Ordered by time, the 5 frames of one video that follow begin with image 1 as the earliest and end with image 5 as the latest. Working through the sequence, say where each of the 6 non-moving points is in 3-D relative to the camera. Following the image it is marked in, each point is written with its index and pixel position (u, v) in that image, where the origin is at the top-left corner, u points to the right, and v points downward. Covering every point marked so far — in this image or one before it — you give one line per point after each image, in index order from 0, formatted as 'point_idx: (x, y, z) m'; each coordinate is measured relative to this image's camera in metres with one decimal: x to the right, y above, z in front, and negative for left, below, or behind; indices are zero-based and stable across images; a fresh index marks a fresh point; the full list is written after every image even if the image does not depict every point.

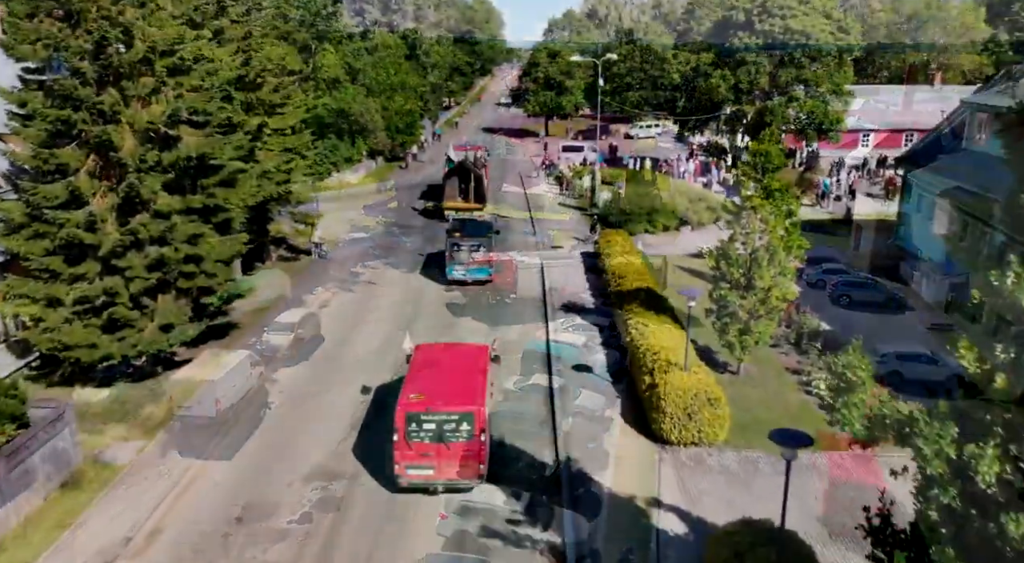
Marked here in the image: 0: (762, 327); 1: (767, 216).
0: (+6.5, -1.2, +18.9) m
1: (+6.4, +1.7, +18.2) m
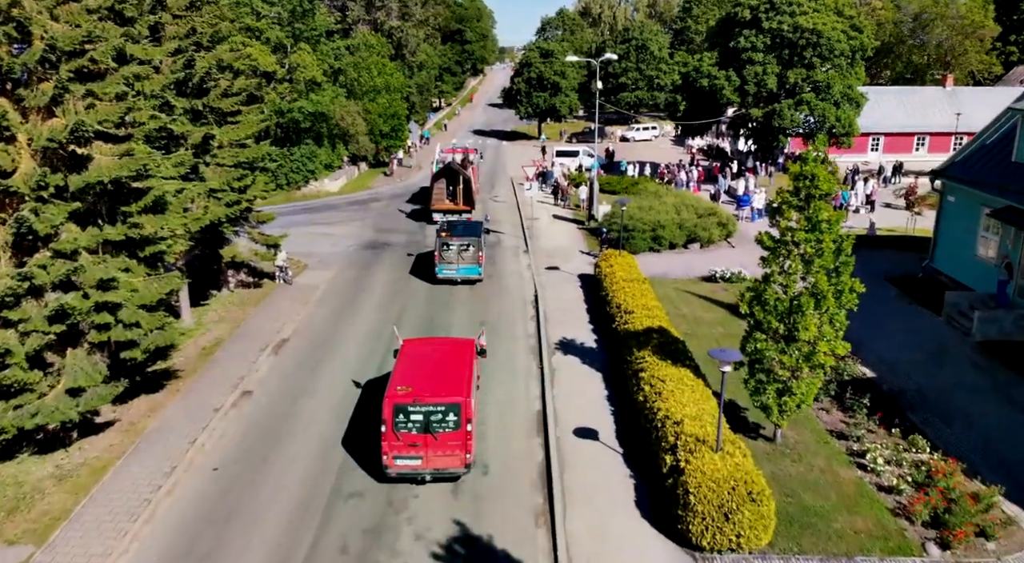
0: (+6.3, -2.3, +15.5) m
1: (+6.1, +0.6, +14.8) m
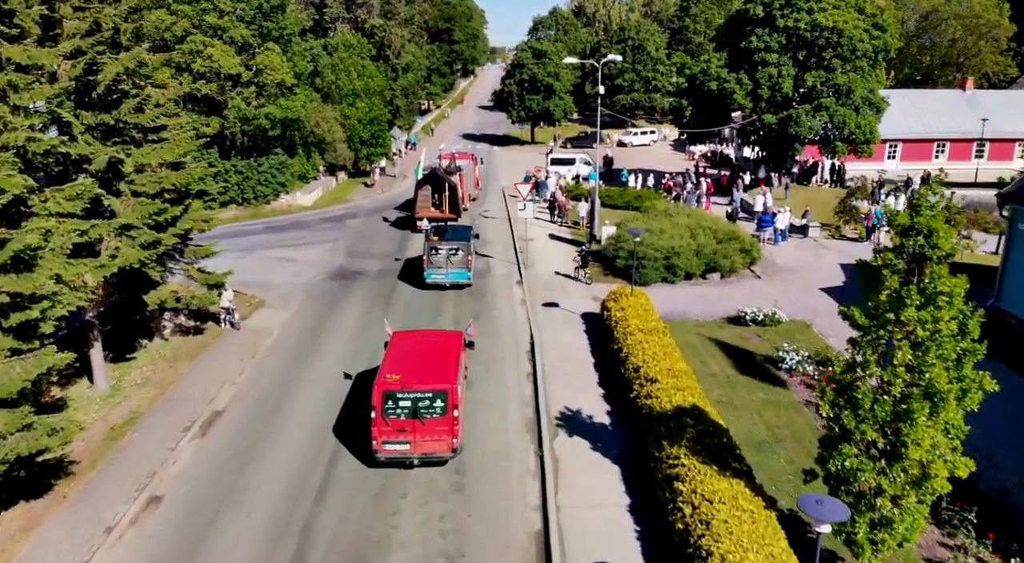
0: (+6.1, -3.7, +11.1) m
1: (+6.0, -0.8, +10.5) m
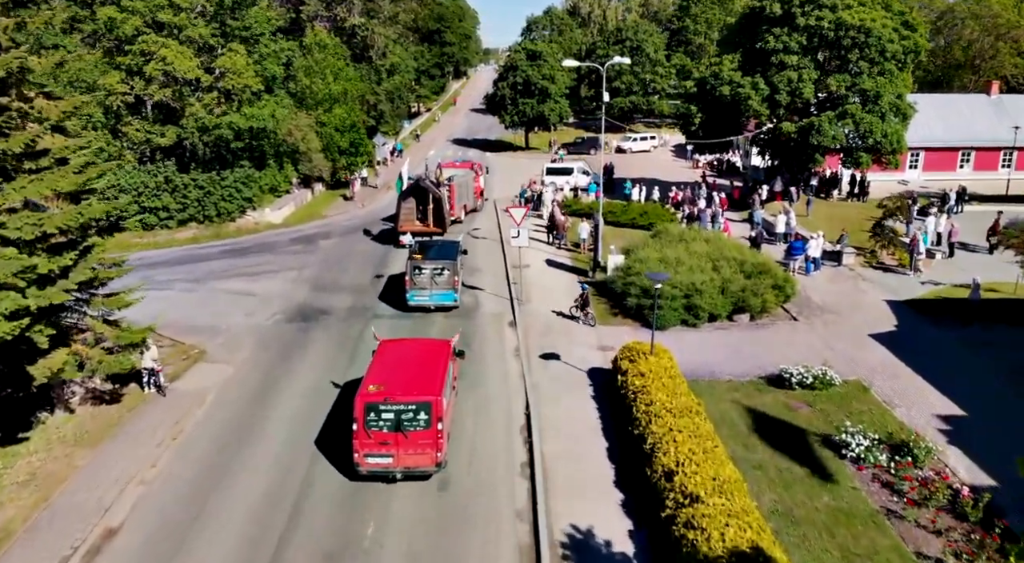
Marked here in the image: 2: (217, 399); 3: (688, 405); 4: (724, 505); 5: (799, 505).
0: (+6.0, -5.1, +6.8) m
1: (+5.9, -2.2, +6.2) m
2: (-7.8, -3.2, +19.0) m
3: (+3.8, -2.7, +15.7) m
4: (+3.5, -3.7, +12.0) m
5: (+5.6, -4.3, +14.1) m
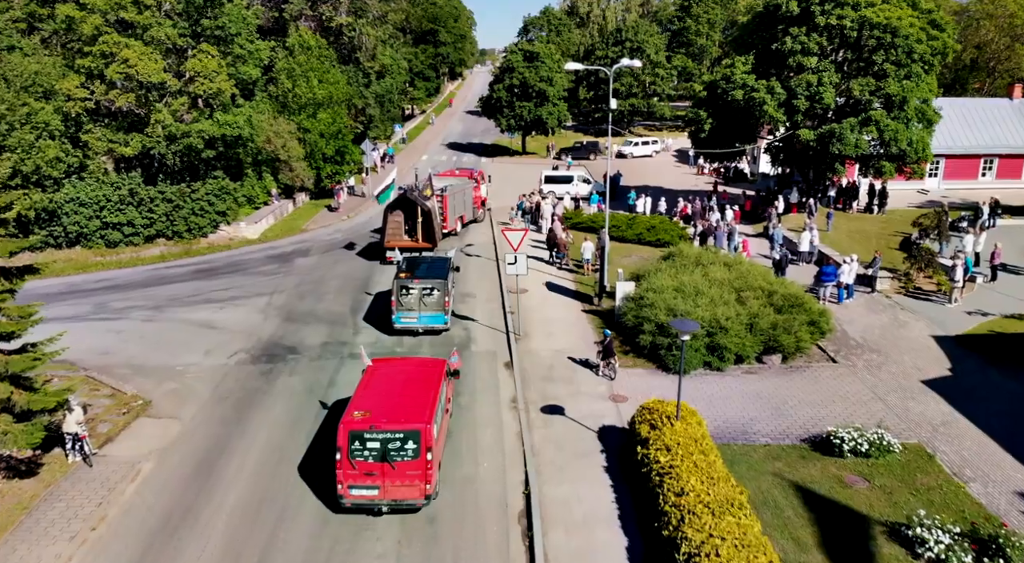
0: (+6.0, -6.1, +3.7) m
1: (+5.9, -3.2, +3.1) m
2: (-7.8, -4.2, +15.9) m
3: (+3.8, -3.7, +12.6) m
4: (+3.4, -4.7, +8.9) m
5: (+5.5, -5.4, +11.0) m
